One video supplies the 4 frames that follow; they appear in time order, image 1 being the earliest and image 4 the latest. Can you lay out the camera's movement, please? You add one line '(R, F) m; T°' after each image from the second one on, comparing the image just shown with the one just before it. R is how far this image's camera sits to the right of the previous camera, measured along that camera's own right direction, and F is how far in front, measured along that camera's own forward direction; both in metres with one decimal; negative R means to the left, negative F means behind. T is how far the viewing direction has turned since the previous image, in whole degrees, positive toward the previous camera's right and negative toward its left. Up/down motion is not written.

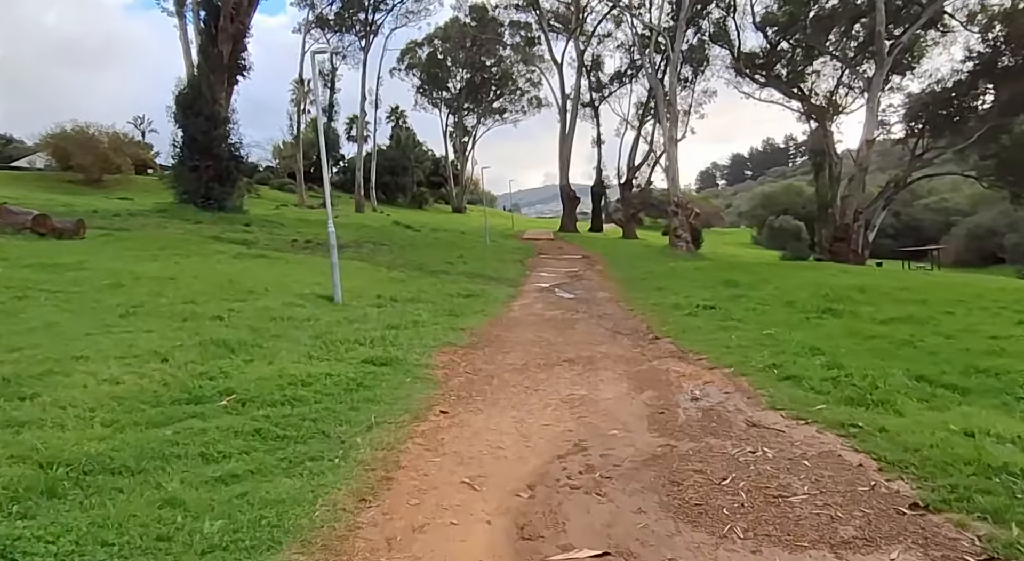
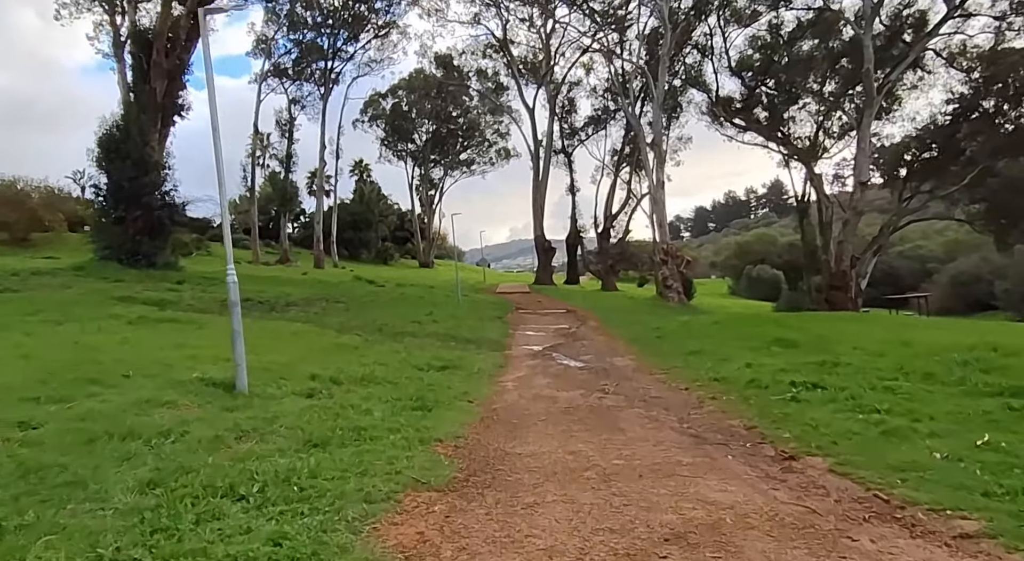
(-0.4, +4.6) m; +3°
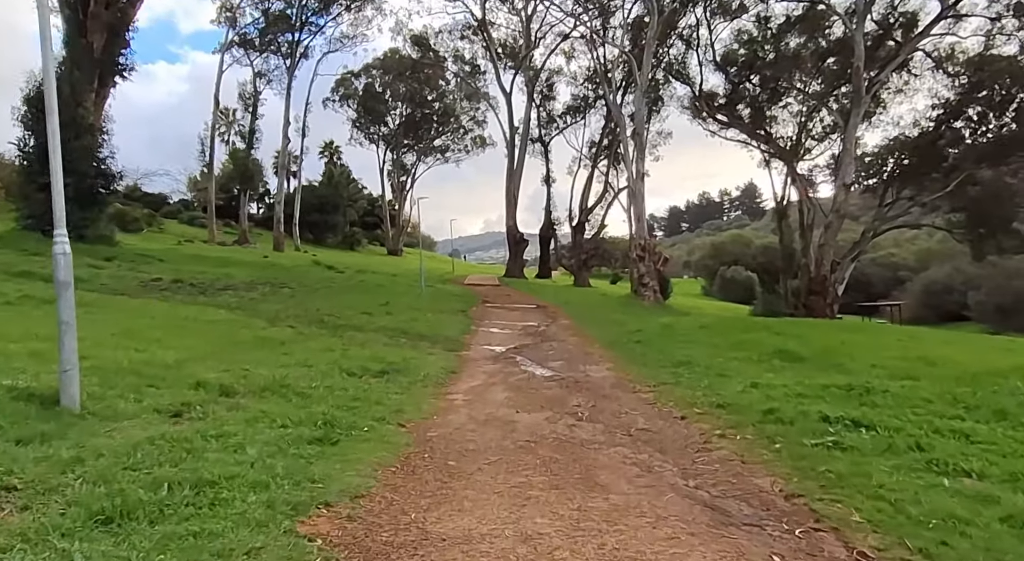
(+0.3, +2.4) m; +2°
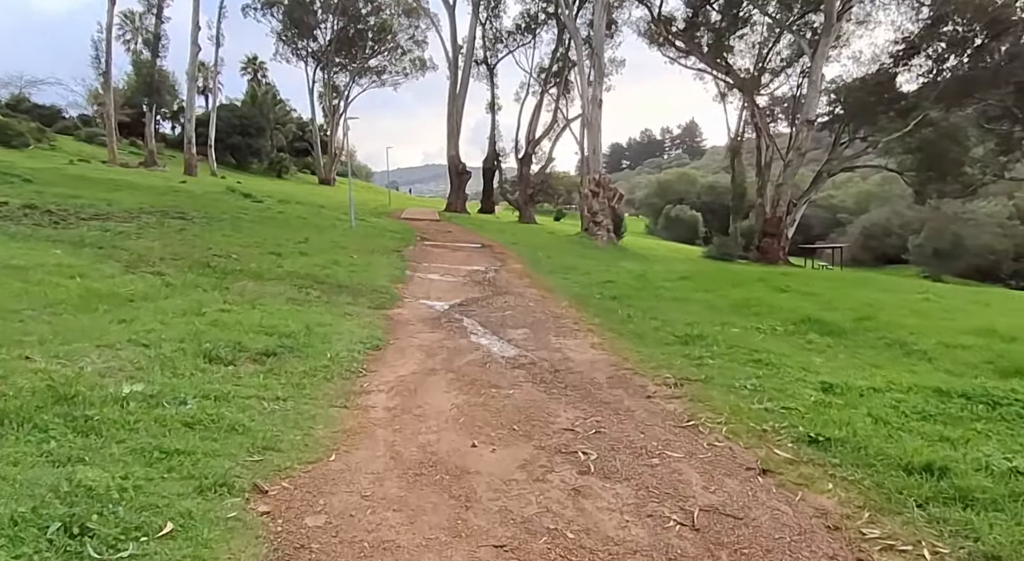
(-0.1, +3.6) m; +5°
